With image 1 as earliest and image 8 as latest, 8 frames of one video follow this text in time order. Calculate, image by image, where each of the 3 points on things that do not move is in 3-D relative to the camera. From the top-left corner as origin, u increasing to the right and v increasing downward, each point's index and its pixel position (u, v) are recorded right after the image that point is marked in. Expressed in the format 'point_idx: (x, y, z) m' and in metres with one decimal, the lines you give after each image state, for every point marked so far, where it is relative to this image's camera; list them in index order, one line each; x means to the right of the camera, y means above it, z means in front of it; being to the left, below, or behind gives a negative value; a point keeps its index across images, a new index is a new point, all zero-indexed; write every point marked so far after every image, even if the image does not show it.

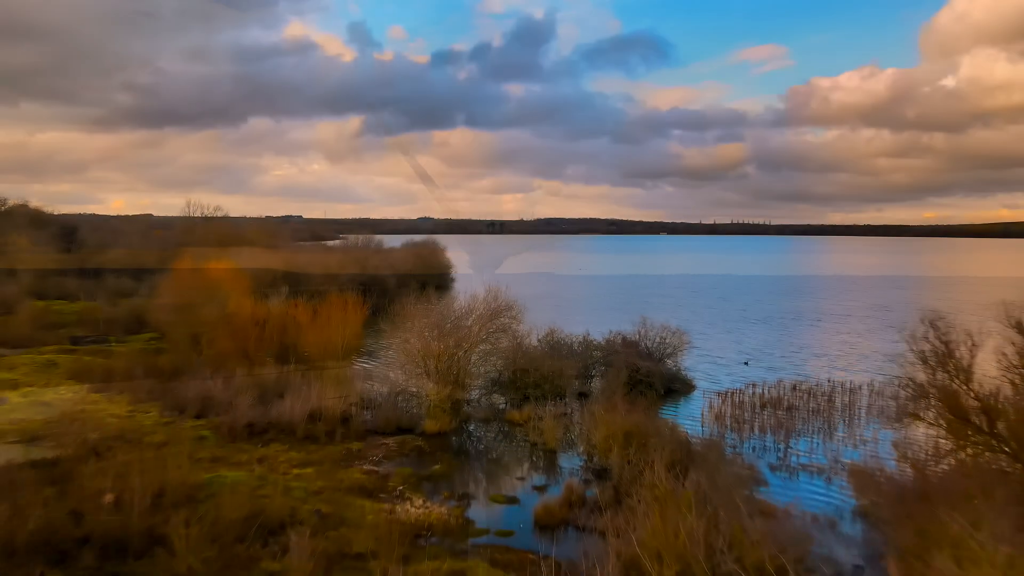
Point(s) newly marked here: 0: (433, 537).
0: (-0.5, -1.5, +6.8) m
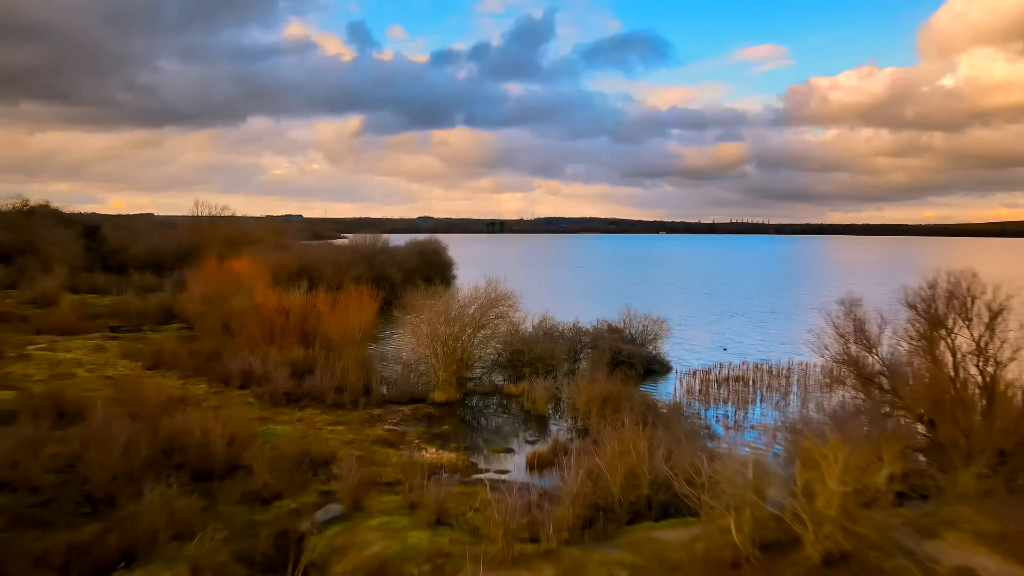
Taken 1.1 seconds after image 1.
0: (-0.5, -1.4, +8.6) m
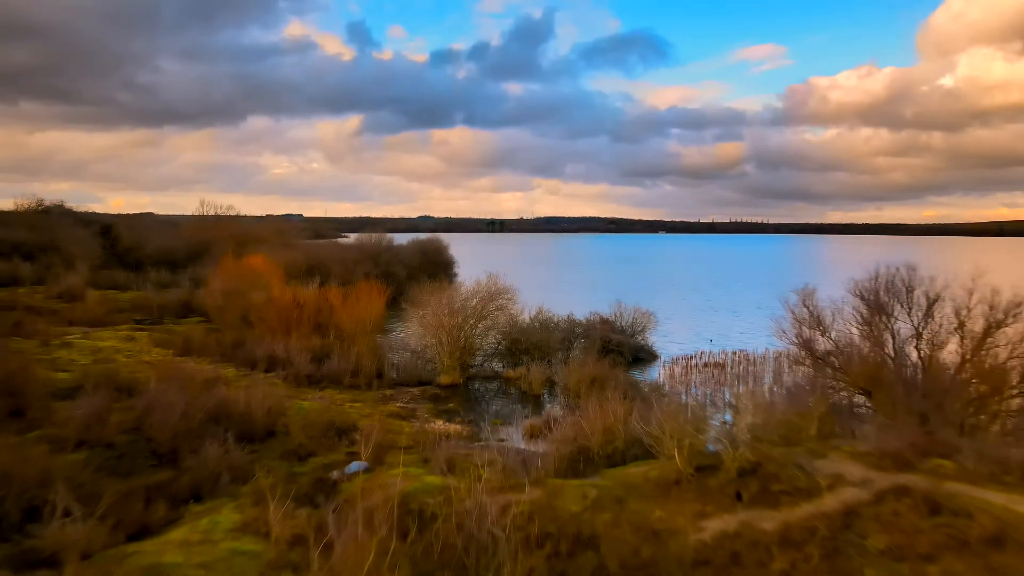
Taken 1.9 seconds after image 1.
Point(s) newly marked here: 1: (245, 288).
0: (-0.6, -1.3, +9.9) m
1: (-5.0, 0.0, +19.9) m
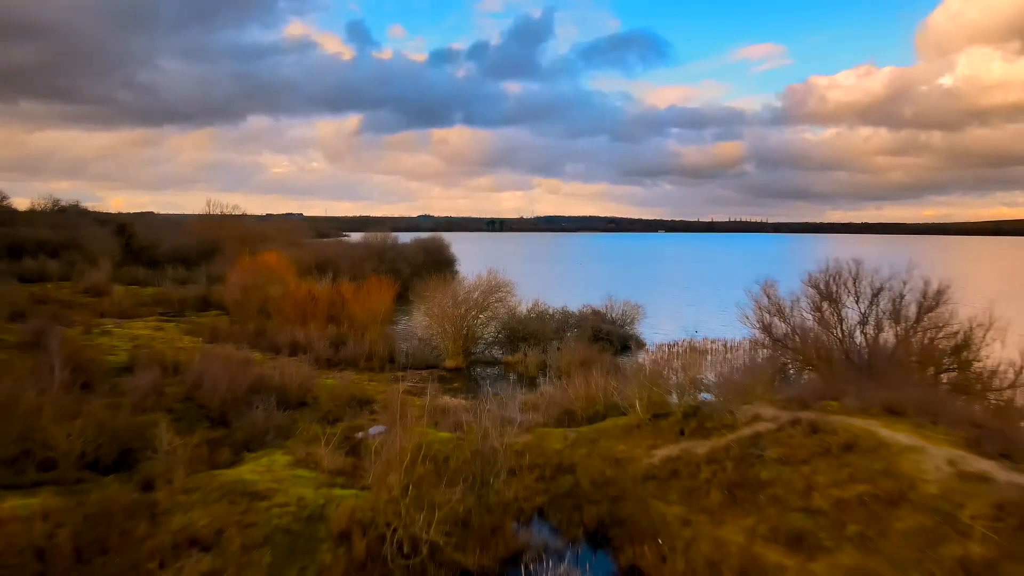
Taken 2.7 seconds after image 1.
0: (-0.6, -1.2, +11.4) m
1: (-5.0, +0.1, +21.4) m
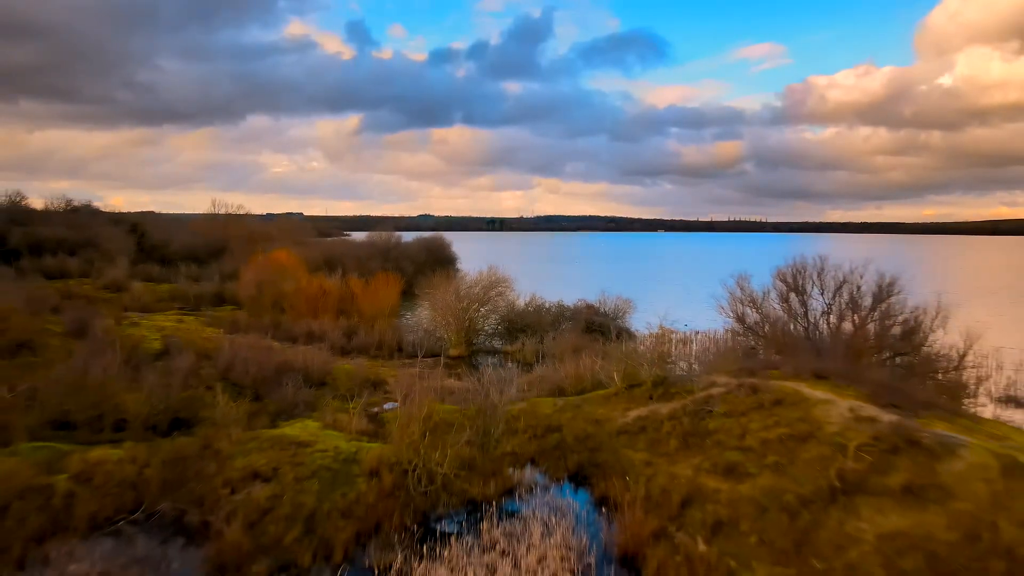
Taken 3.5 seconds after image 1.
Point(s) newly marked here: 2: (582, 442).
0: (-0.6, -1.2, +12.7) m
1: (-5.0, +0.2, +22.7) m
2: (+0.5, -1.0, +7.3) m
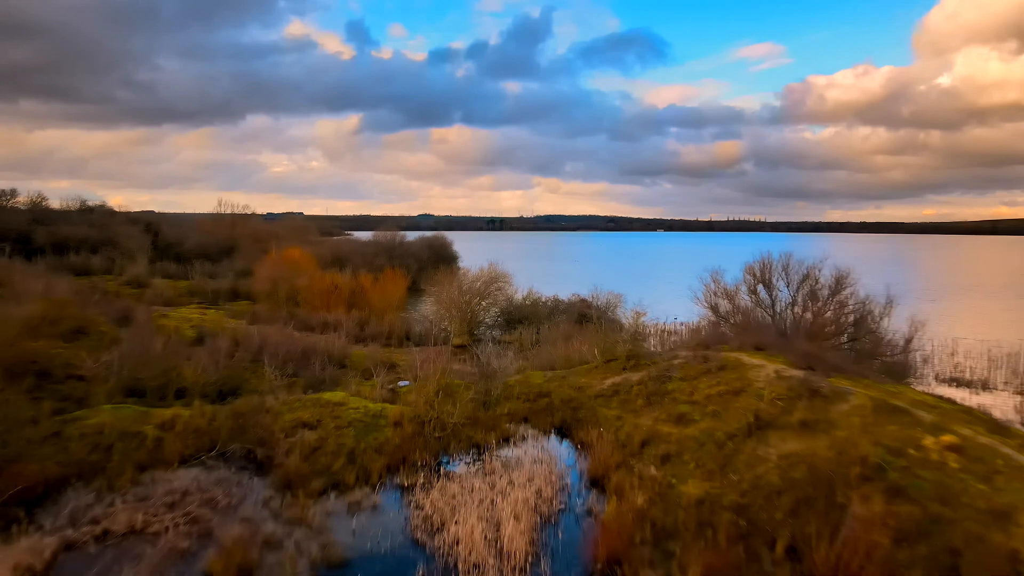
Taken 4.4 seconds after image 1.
0: (-0.6, -1.1, +14.3) m
1: (-5.1, +0.3, +24.3) m
2: (+0.5, -1.0, +8.9) m
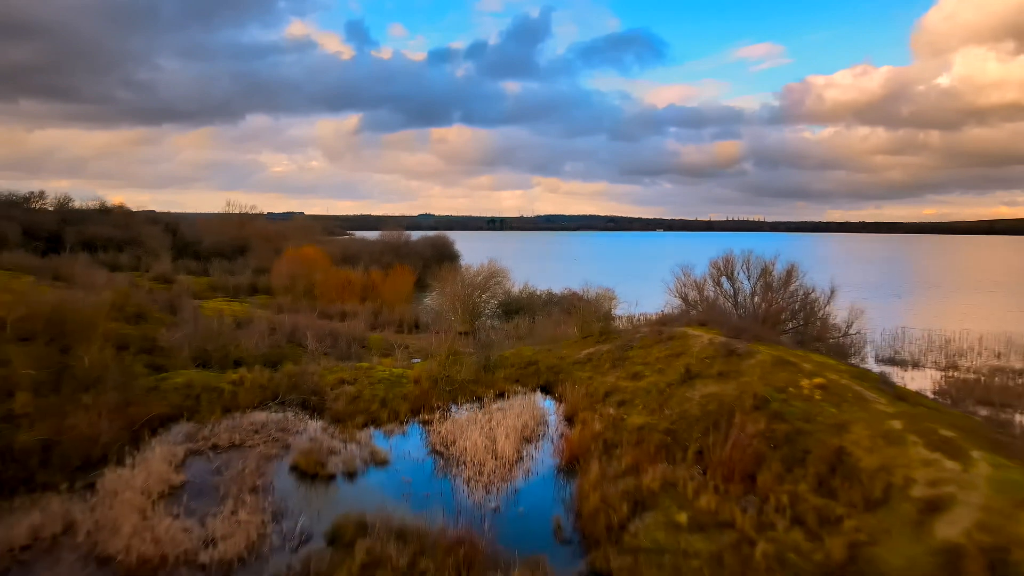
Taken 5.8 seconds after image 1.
0: (-0.7, -0.9, +16.5) m
1: (-5.1, +0.4, +26.5) m
2: (+0.4, -0.8, +11.1) m
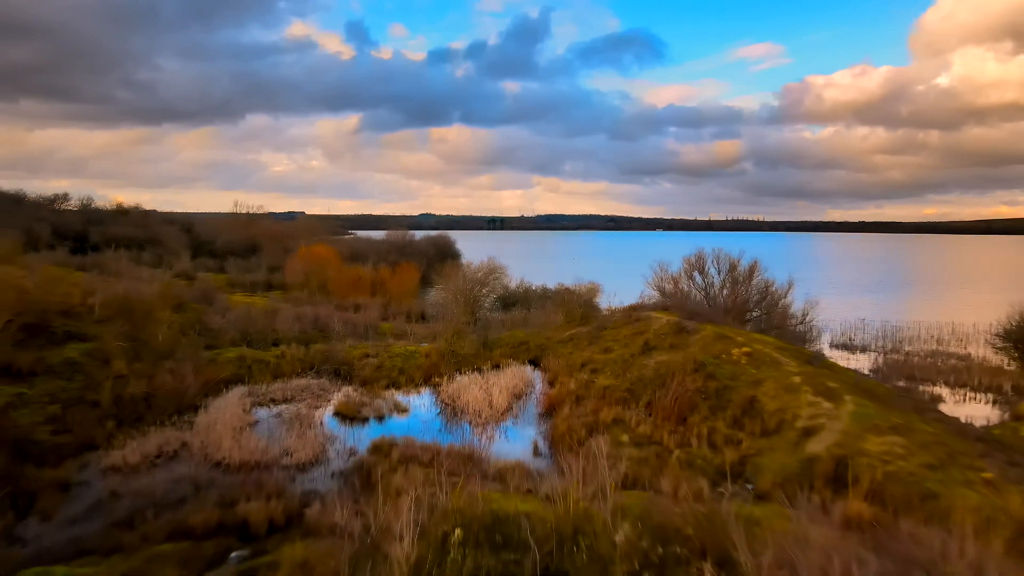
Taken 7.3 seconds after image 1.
0: (-0.8, -0.8, +18.7) m
1: (-5.2, +0.5, +28.7) m
2: (+0.3, -0.7, +13.3) m
